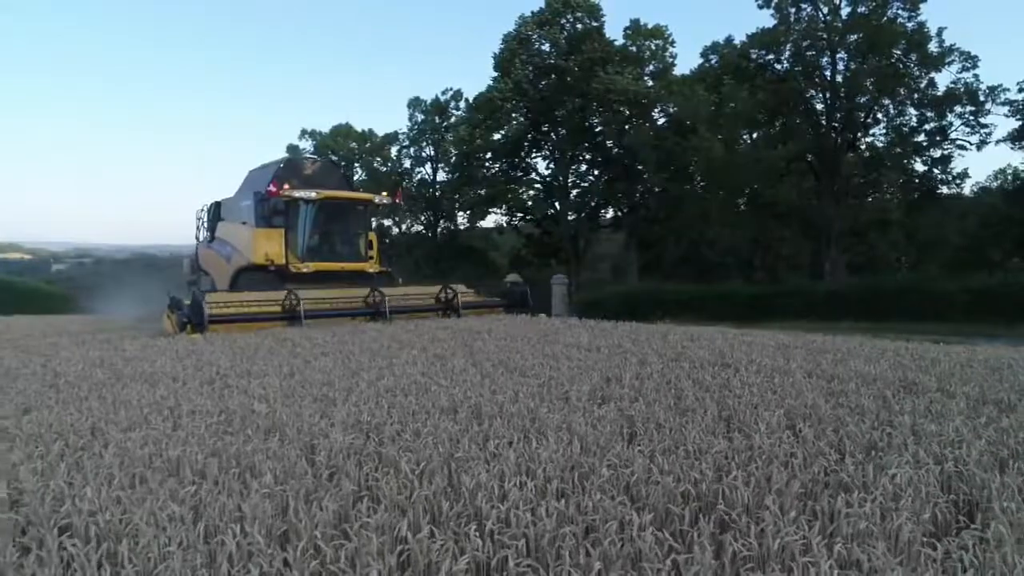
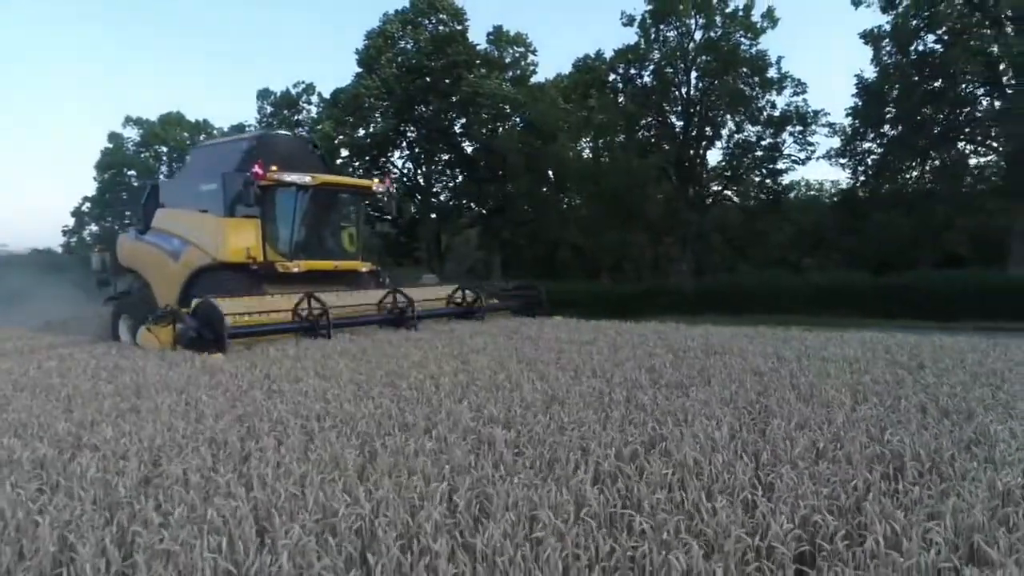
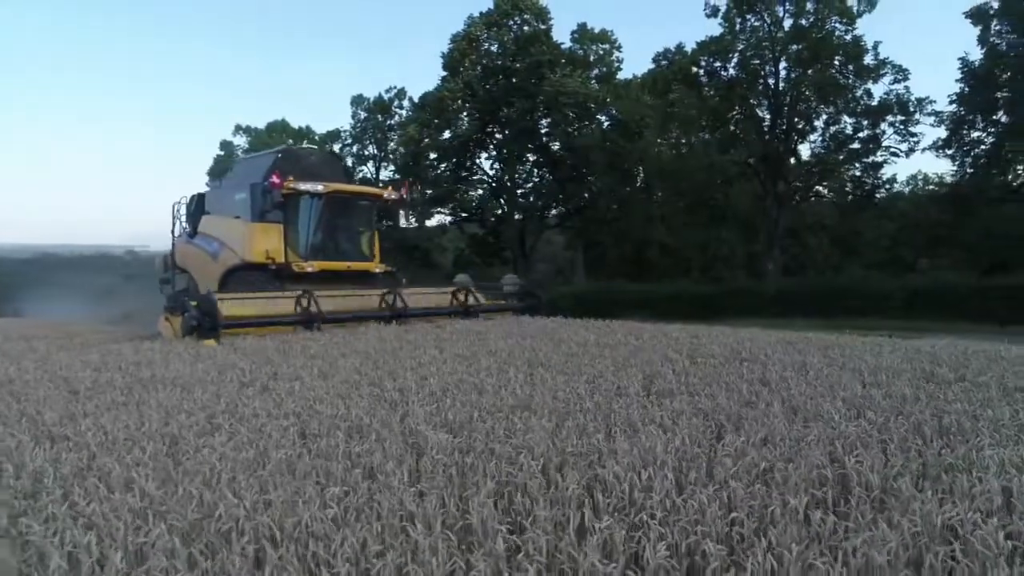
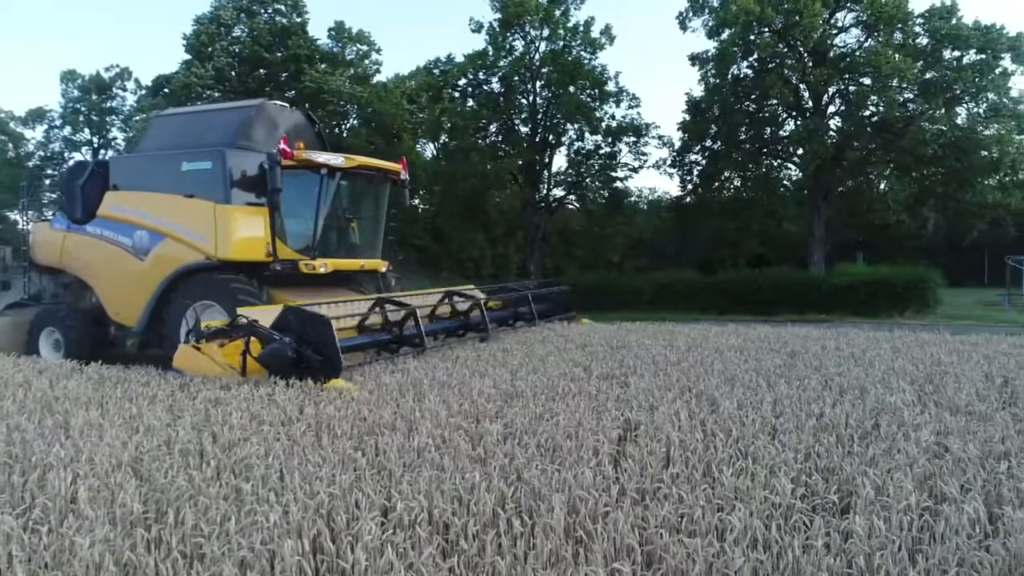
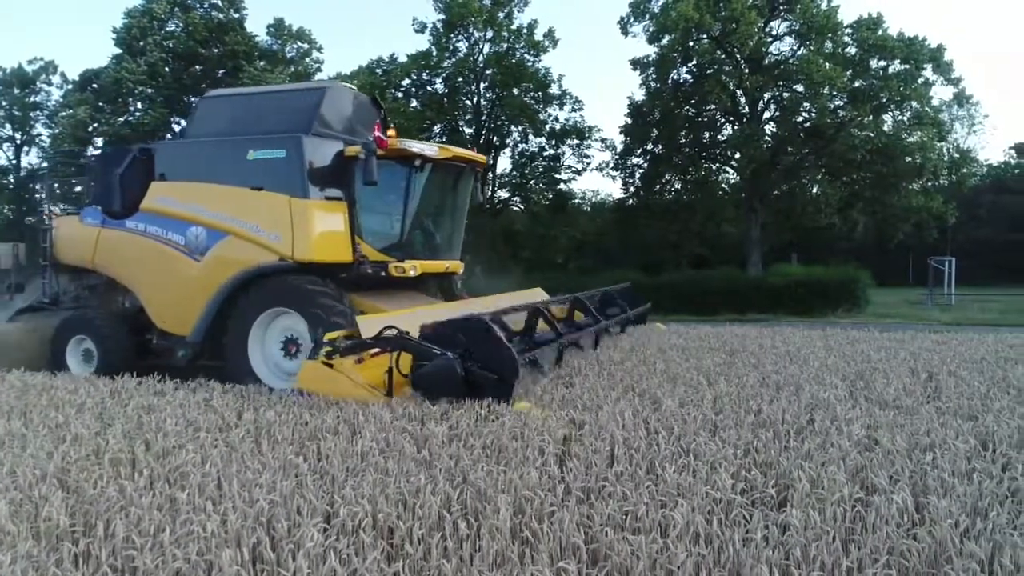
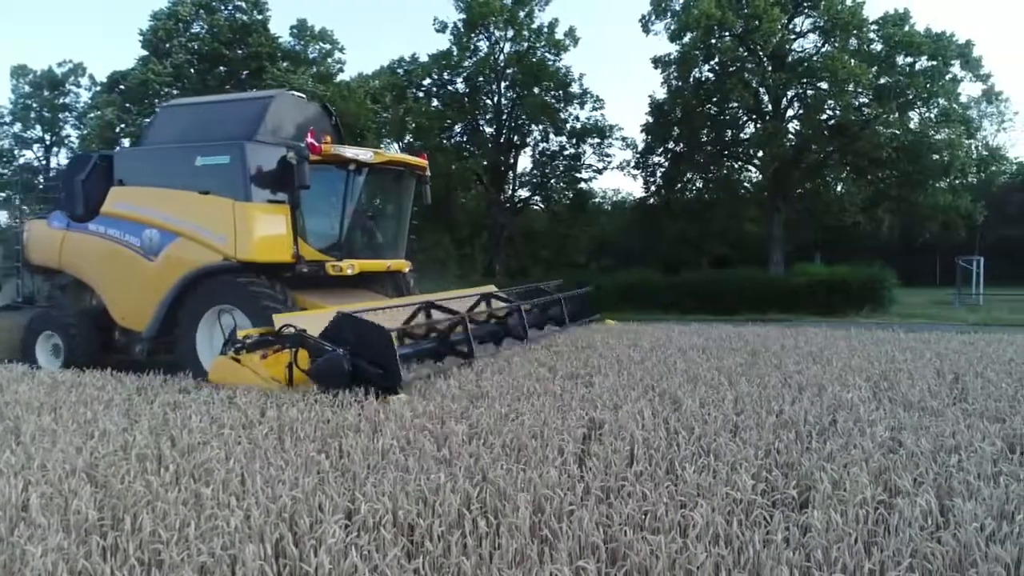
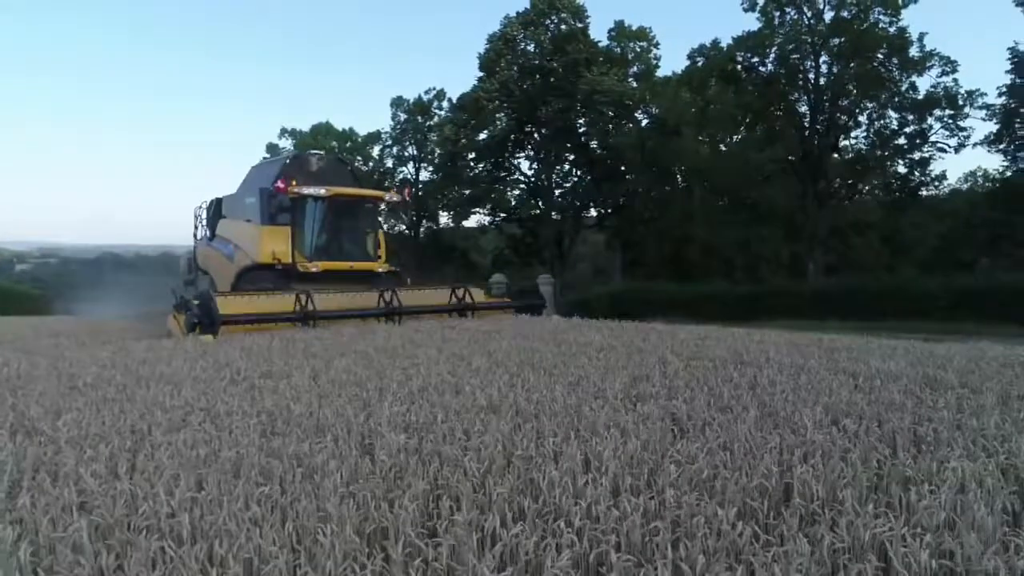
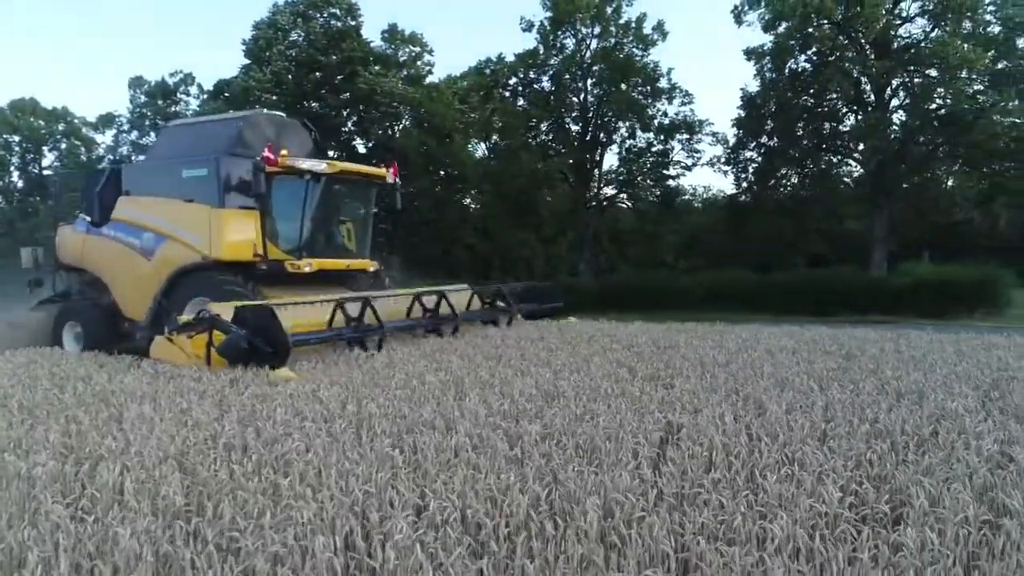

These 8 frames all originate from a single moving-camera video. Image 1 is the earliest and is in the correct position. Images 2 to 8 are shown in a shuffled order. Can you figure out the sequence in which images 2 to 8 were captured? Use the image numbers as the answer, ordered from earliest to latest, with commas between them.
7, 3, 2, 8, 4, 6, 5
